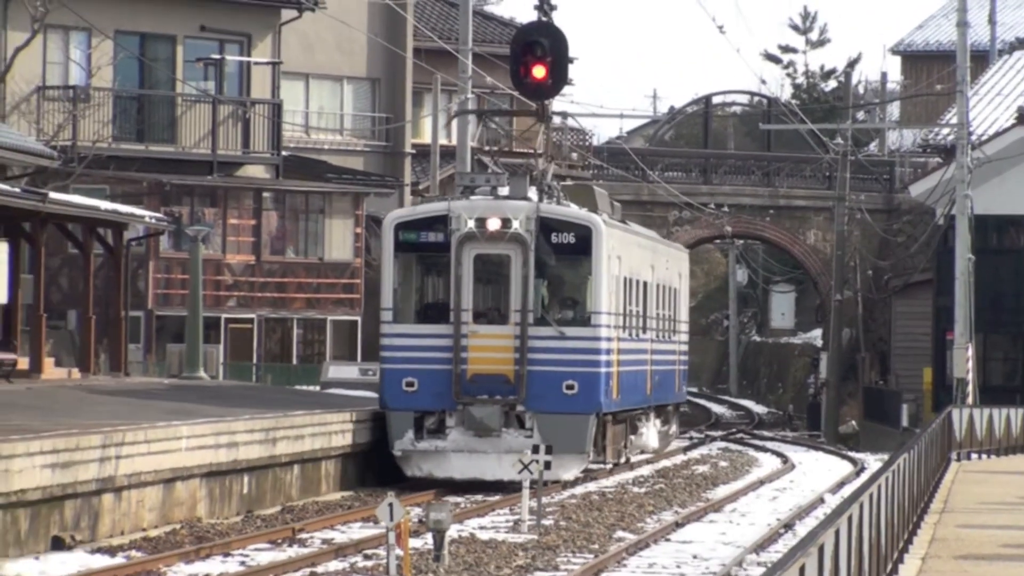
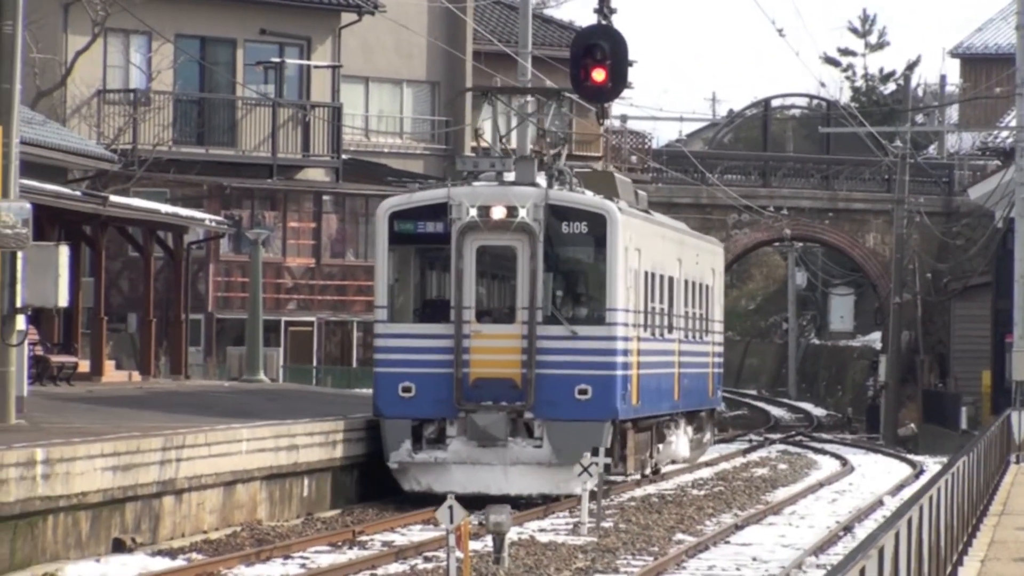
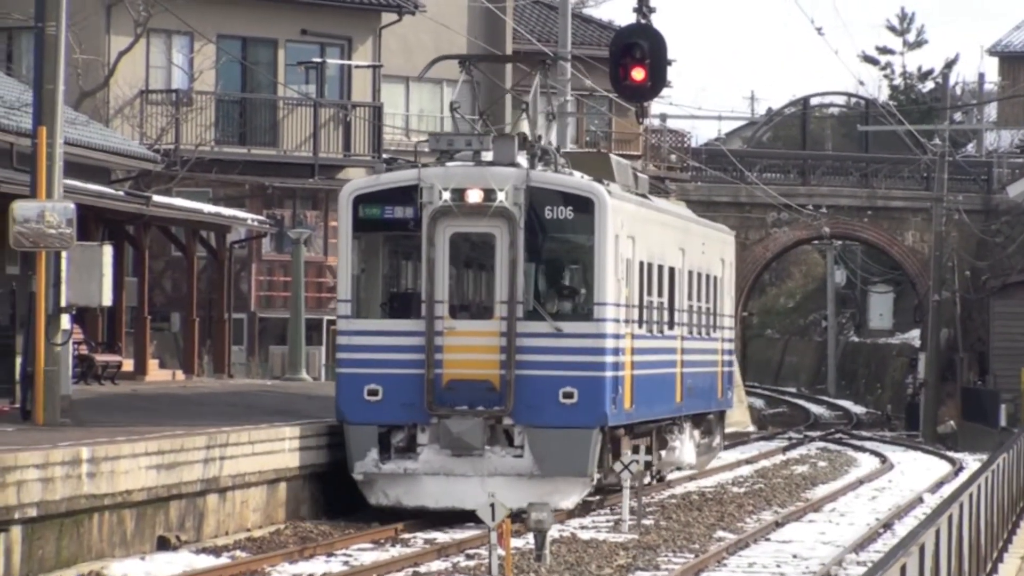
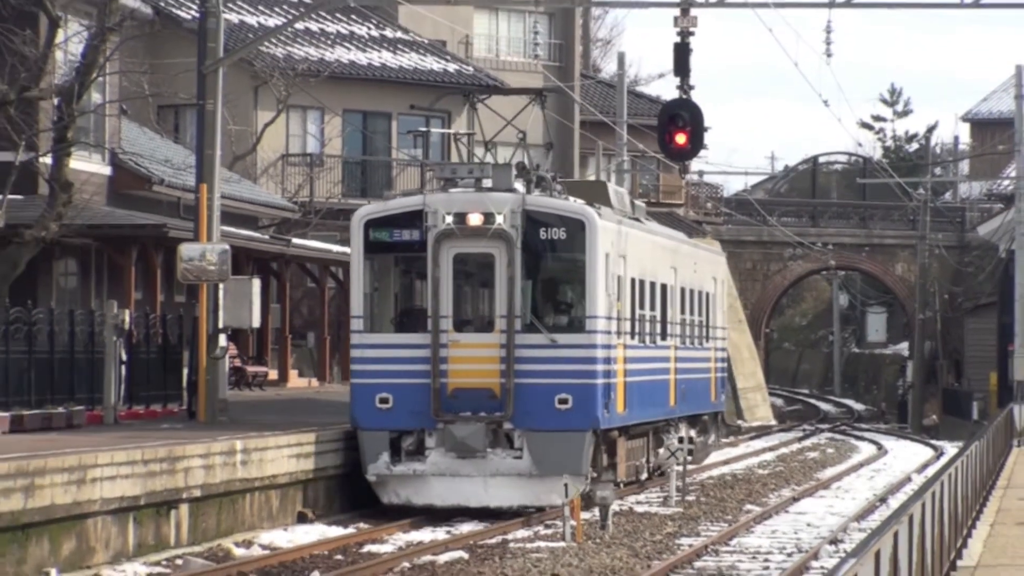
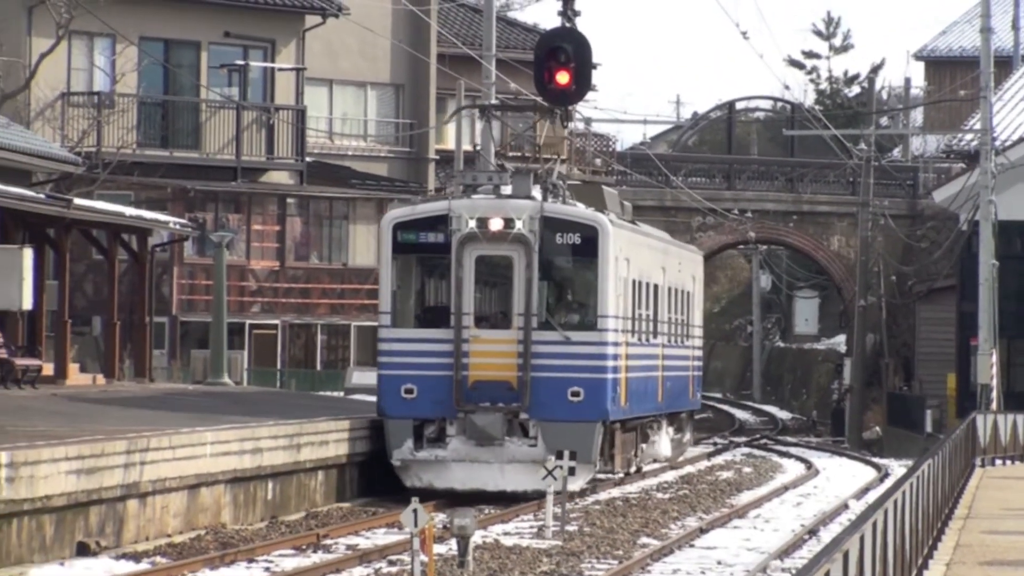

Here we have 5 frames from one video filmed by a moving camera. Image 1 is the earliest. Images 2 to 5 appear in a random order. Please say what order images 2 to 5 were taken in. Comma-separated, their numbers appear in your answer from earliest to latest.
5, 2, 3, 4
